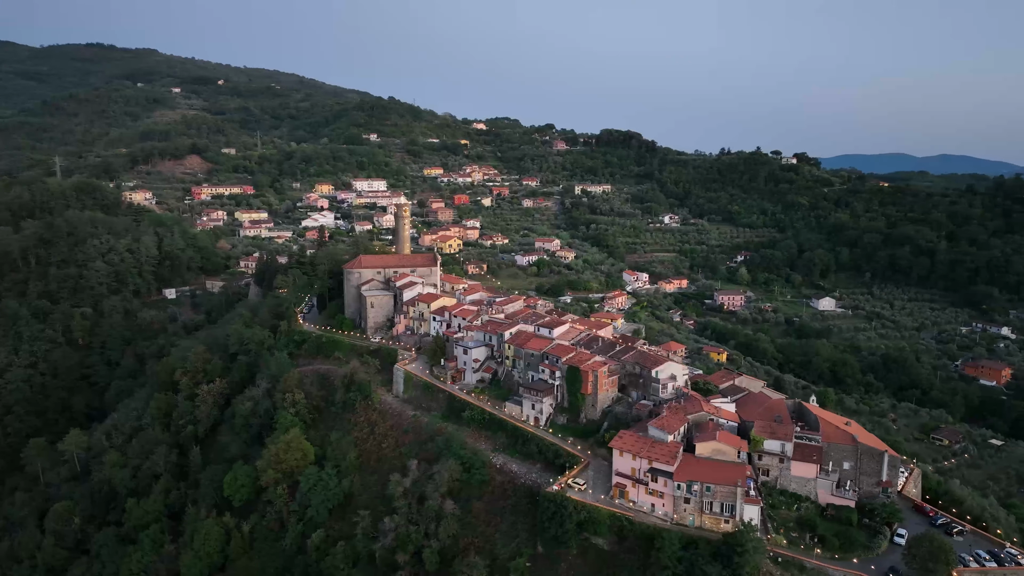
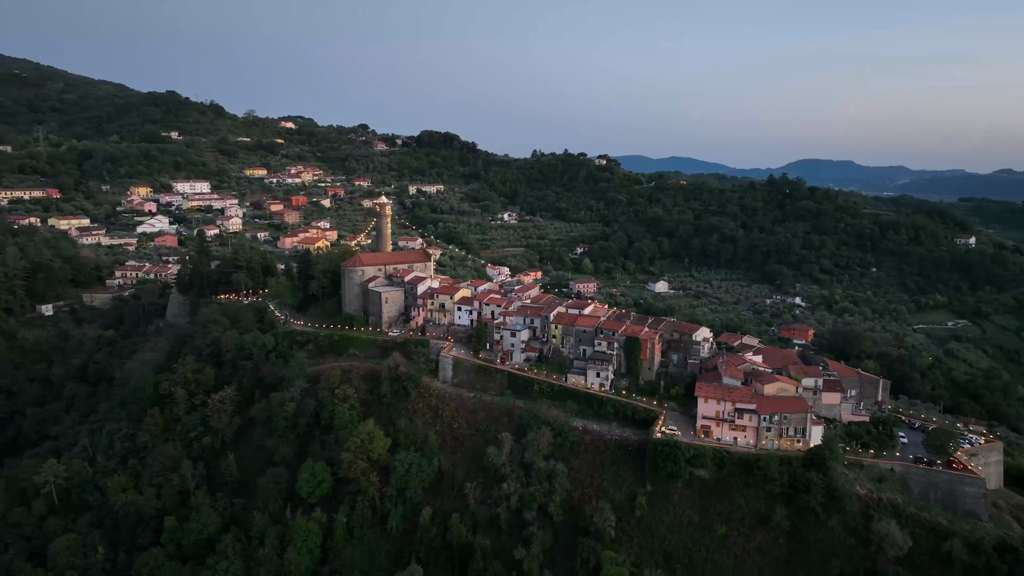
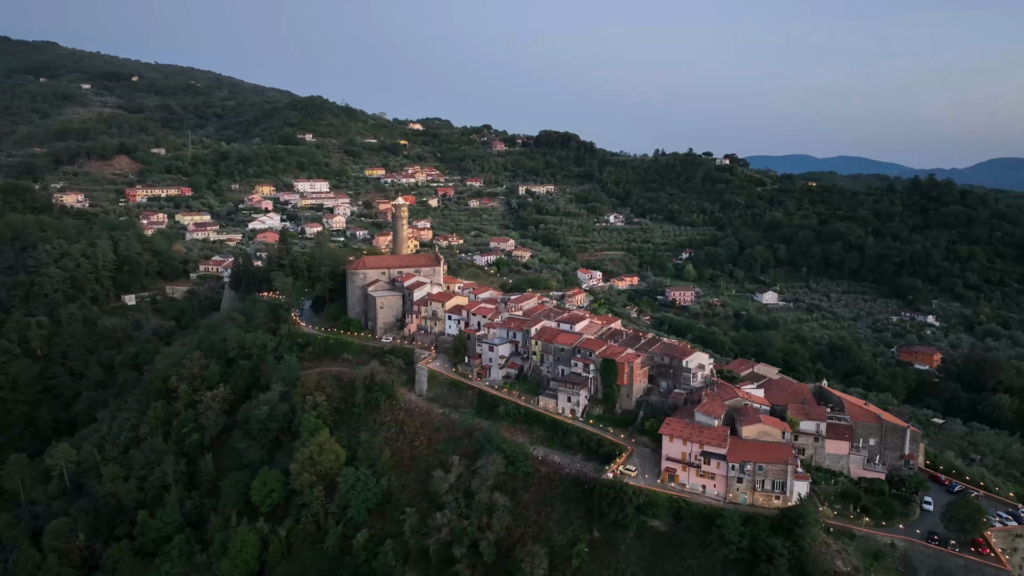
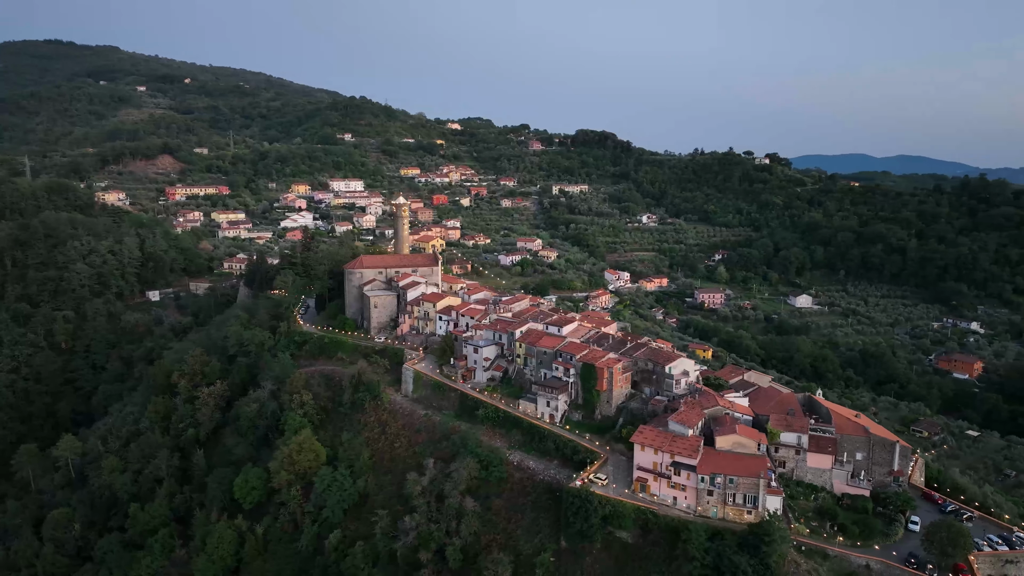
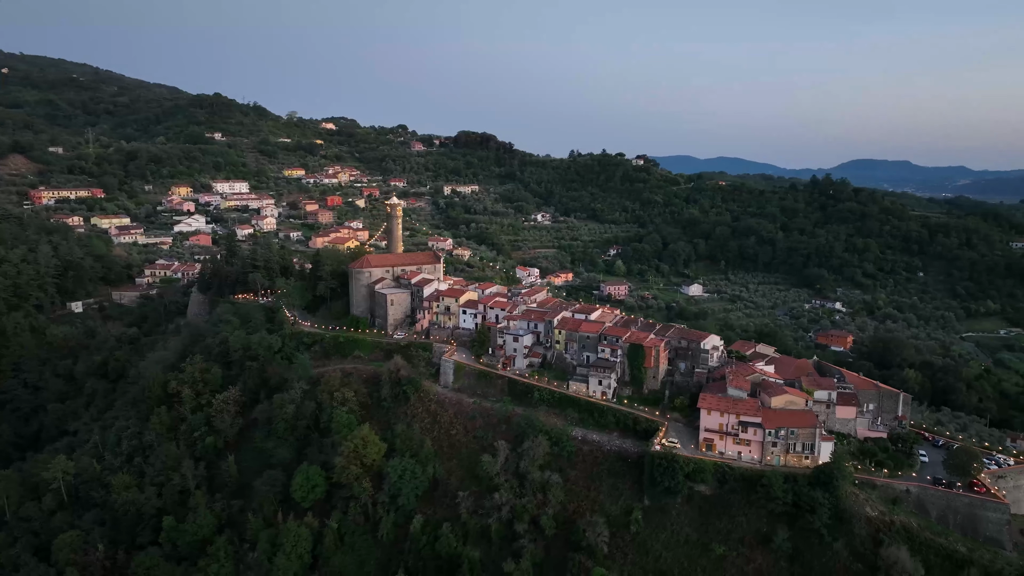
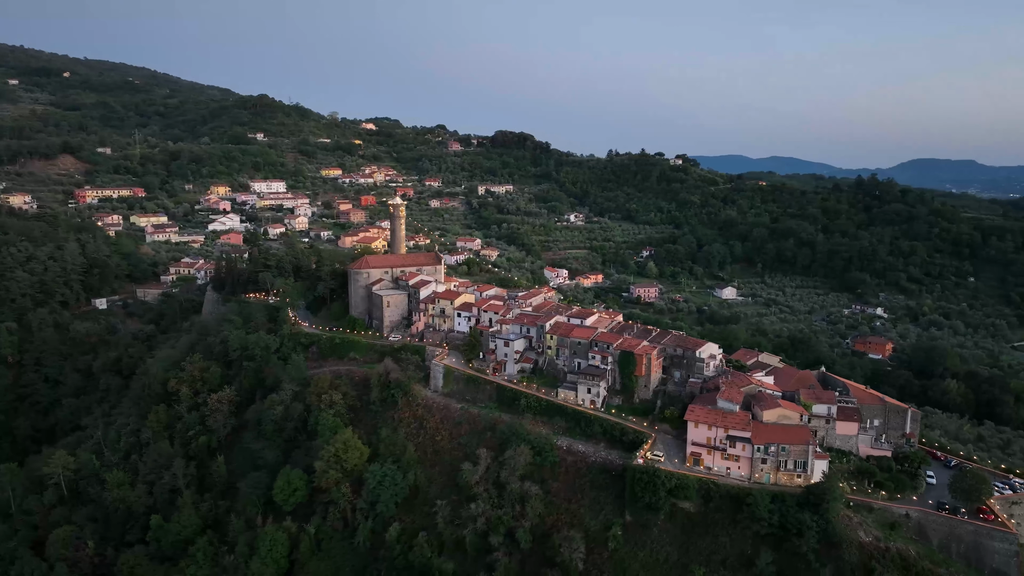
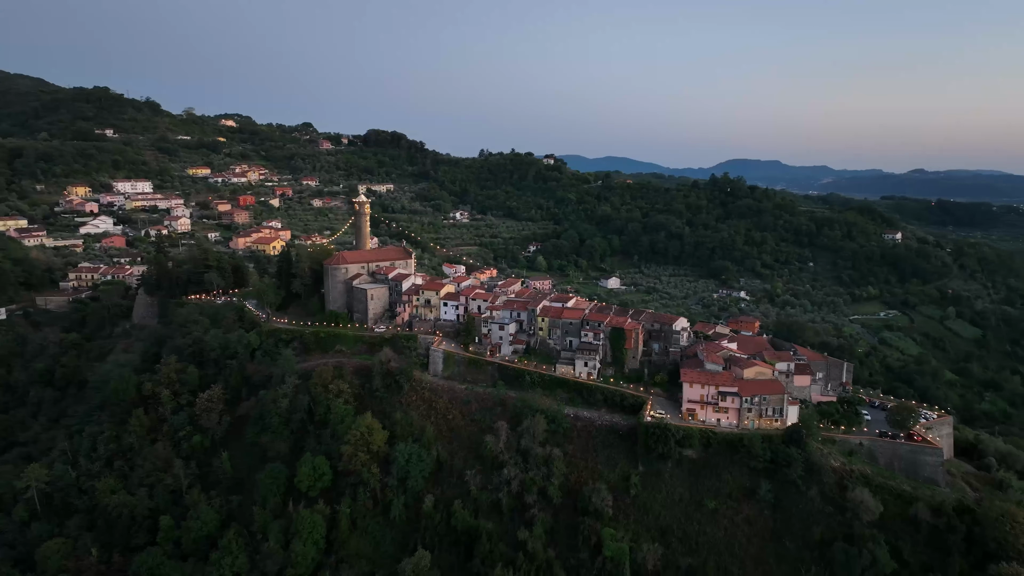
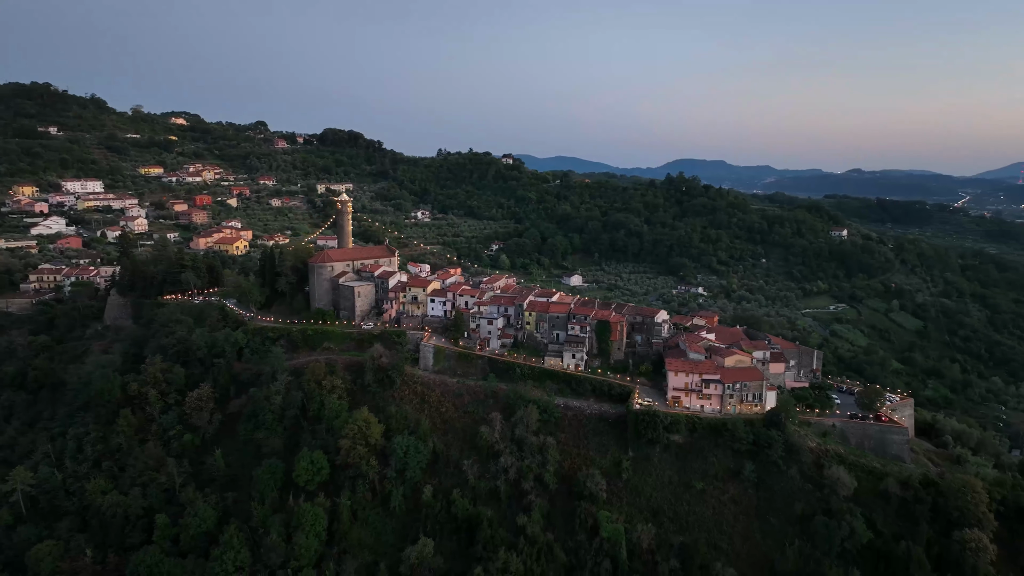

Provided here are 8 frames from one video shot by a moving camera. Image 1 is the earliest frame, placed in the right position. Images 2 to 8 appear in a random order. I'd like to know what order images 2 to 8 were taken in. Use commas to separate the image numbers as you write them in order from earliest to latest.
4, 3, 6, 5, 2, 7, 8
